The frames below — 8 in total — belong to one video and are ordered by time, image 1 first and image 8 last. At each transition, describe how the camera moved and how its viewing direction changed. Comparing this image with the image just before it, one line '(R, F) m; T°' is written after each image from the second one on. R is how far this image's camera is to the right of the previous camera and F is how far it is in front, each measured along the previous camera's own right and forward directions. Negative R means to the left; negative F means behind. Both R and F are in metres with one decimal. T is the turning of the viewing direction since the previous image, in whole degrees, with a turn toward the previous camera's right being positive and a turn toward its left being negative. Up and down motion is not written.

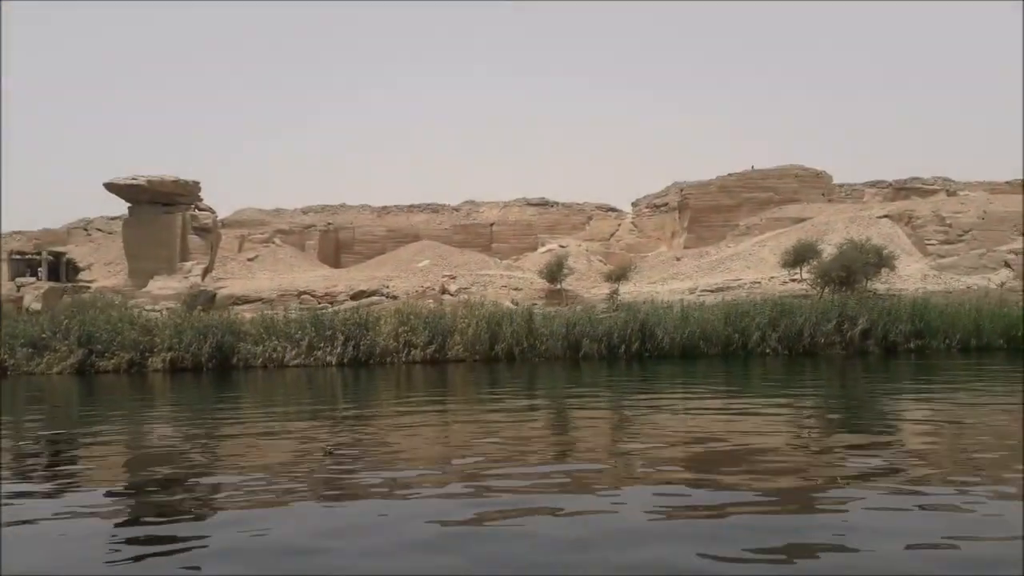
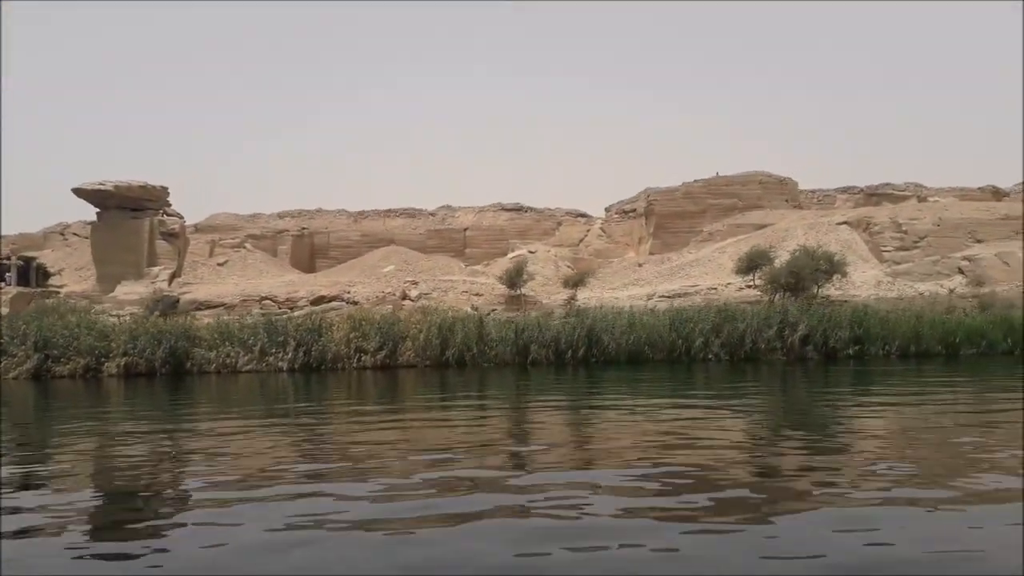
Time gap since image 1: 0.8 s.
(+0.9, -0.2) m; 0°
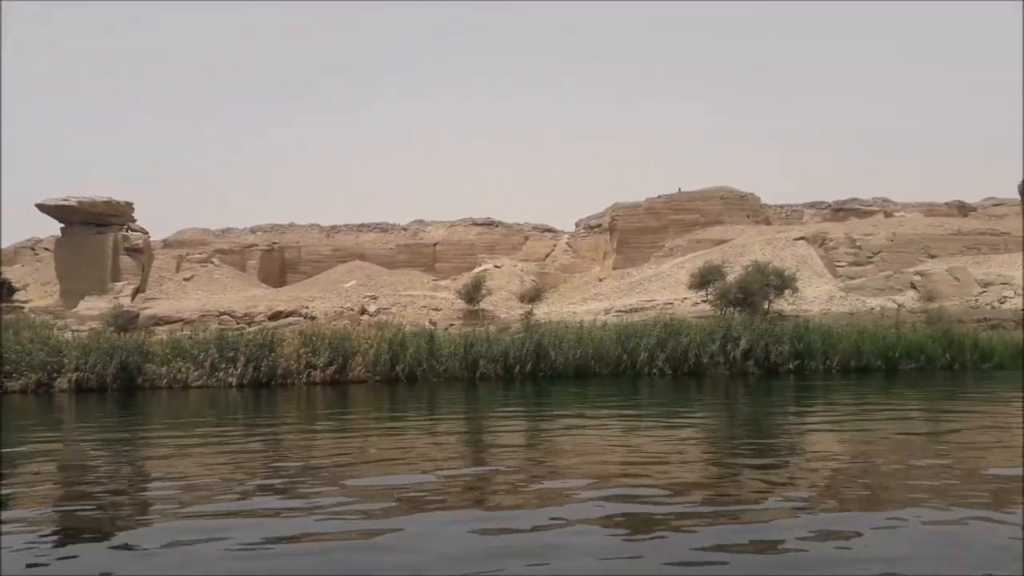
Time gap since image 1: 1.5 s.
(+0.8, -0.2) m; +1°
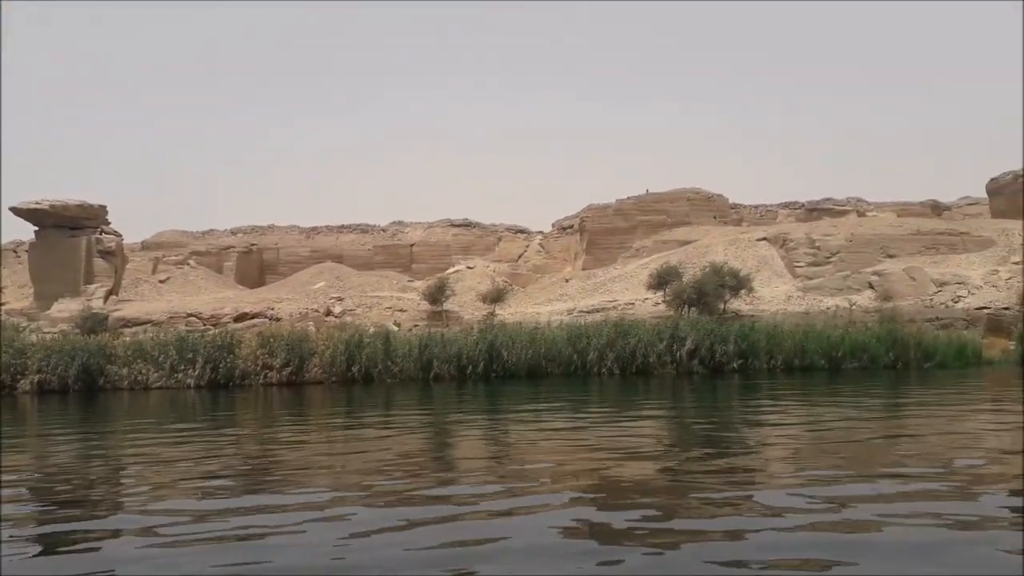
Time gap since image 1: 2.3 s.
(+0.9, -0.3) m; 0°
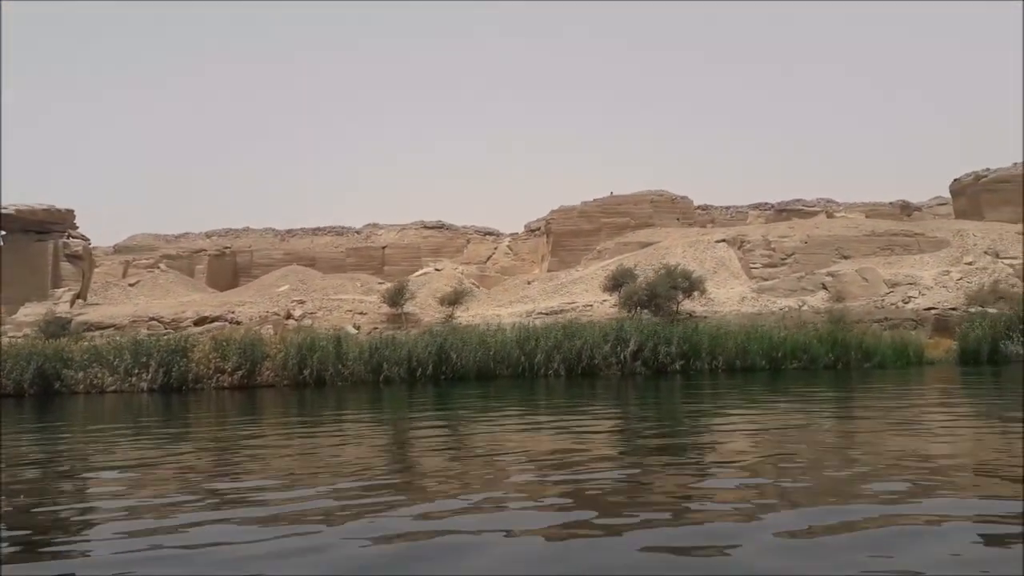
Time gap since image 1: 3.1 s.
(+0.9, -0.3) m; 0°
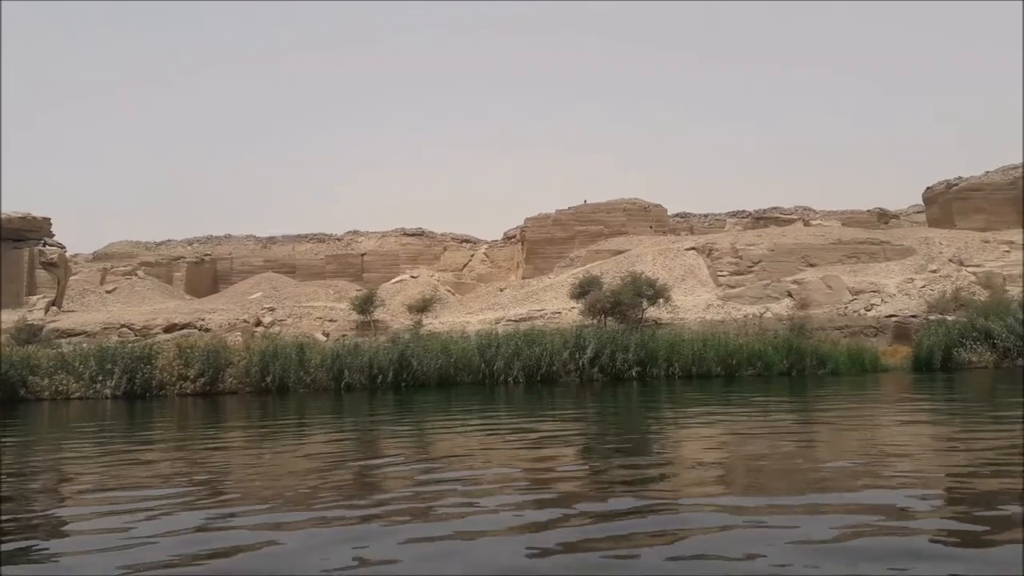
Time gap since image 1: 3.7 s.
(+0.7, -0.2) m; 0°
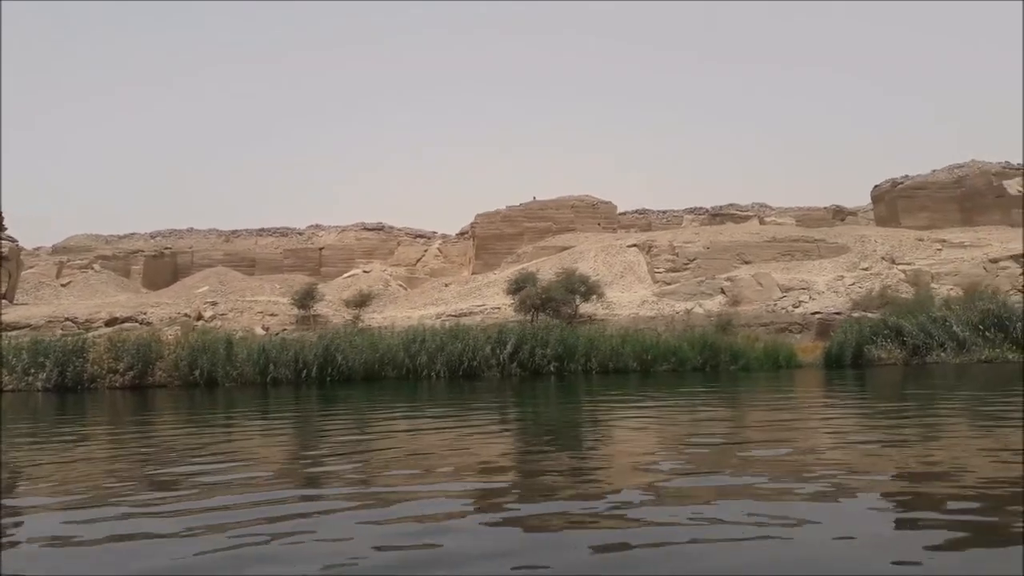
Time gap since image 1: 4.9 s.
(+1.3, -0.4) m; 0°
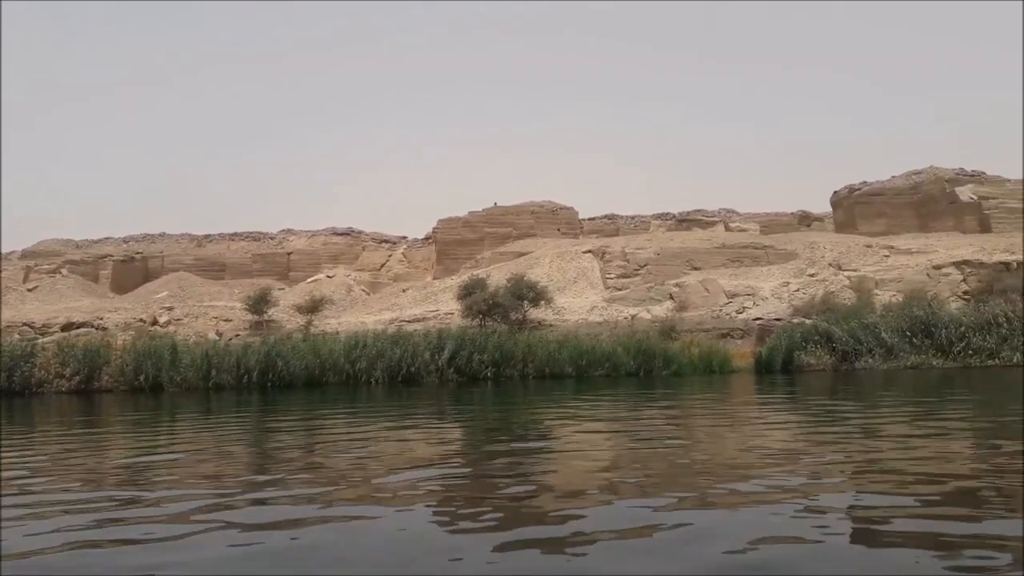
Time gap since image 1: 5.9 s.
(+1.1, -0.4) m; 0°
